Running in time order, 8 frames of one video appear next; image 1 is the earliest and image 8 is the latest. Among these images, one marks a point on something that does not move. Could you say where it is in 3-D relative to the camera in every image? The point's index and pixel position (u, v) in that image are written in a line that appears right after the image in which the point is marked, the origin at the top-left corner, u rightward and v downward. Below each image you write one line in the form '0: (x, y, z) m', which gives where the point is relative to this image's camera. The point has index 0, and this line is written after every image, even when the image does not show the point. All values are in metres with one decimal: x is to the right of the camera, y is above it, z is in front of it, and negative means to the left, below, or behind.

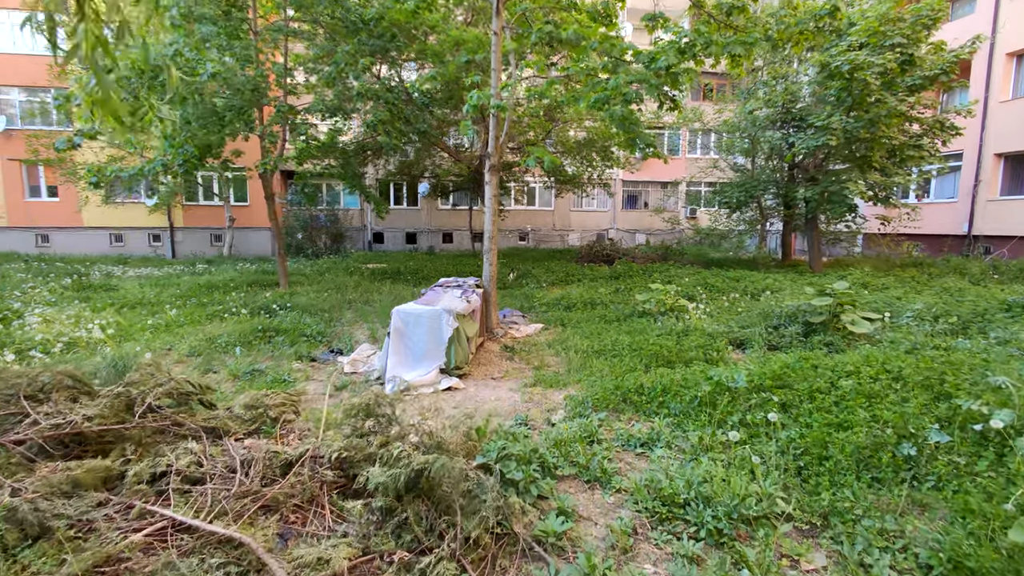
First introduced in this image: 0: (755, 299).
0: (+3.4, -0.2, +6.9) m
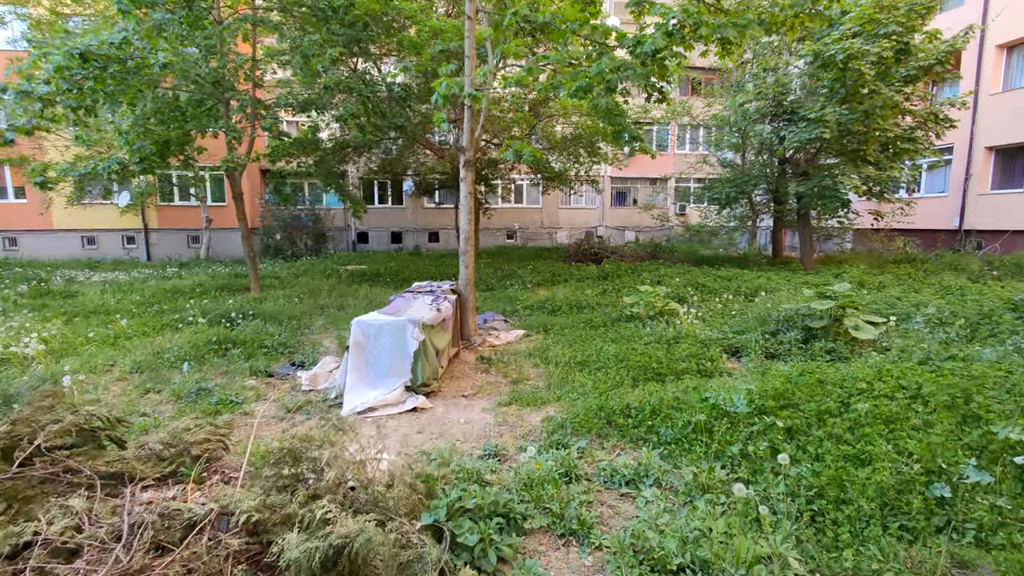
0: (+3.1, -0.2, +6.5) m
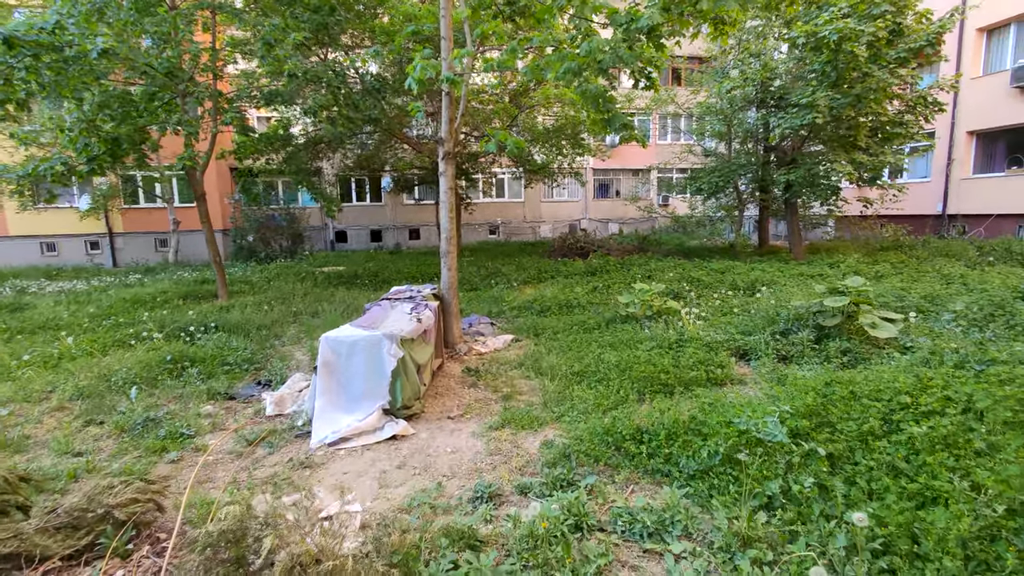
0: (+3.0, -0.1, +6.1) m
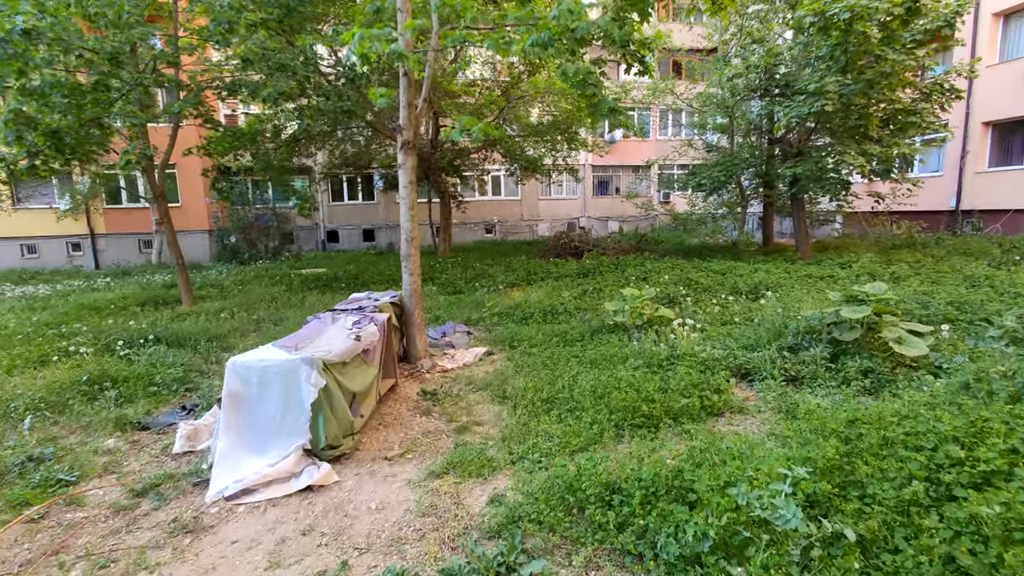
0: (+2.7, -0.2, +5.5) m
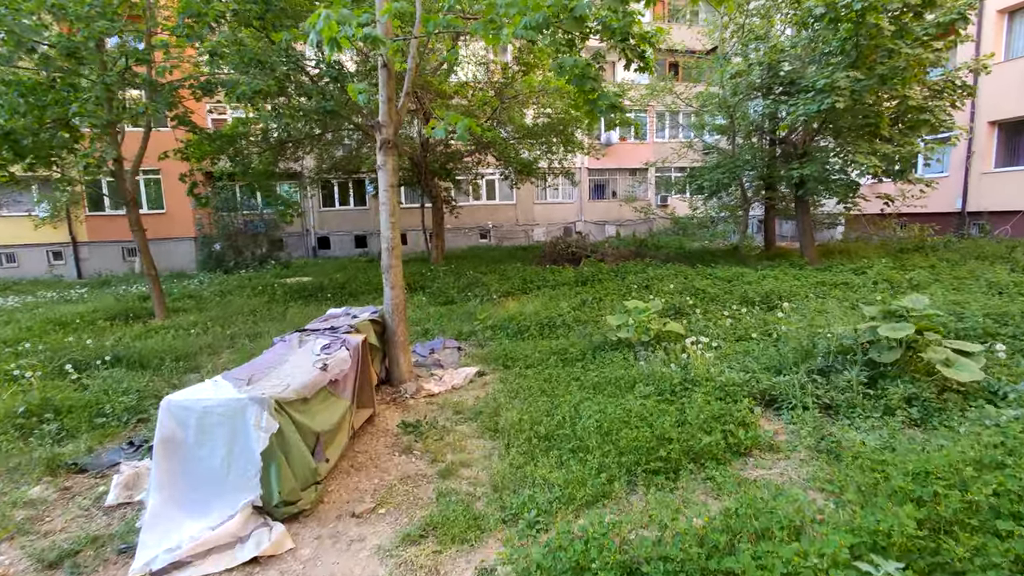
0: (+2.6, -0.3, +5.0) m
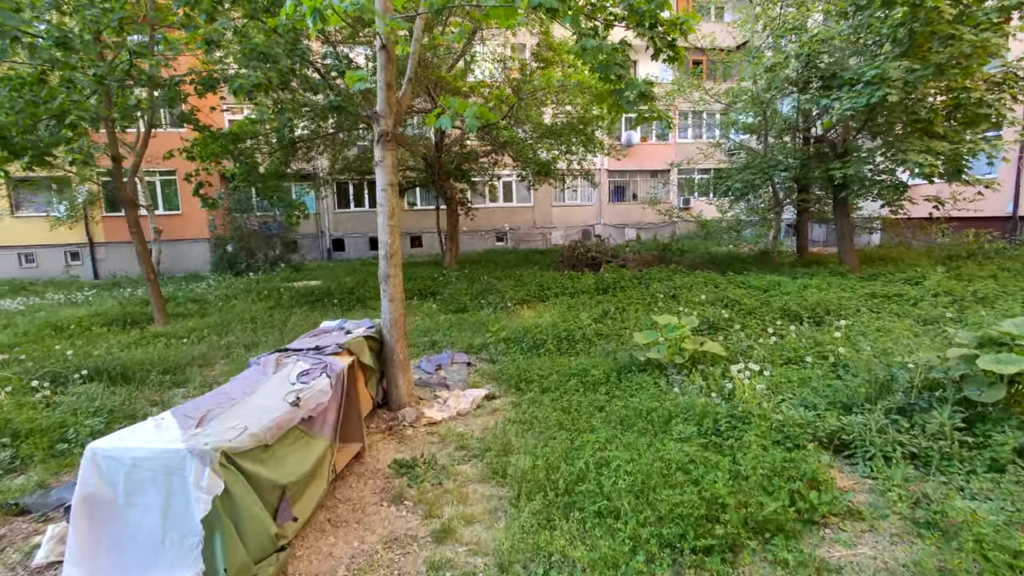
0: (+2.7, -0.4, +4.4) m
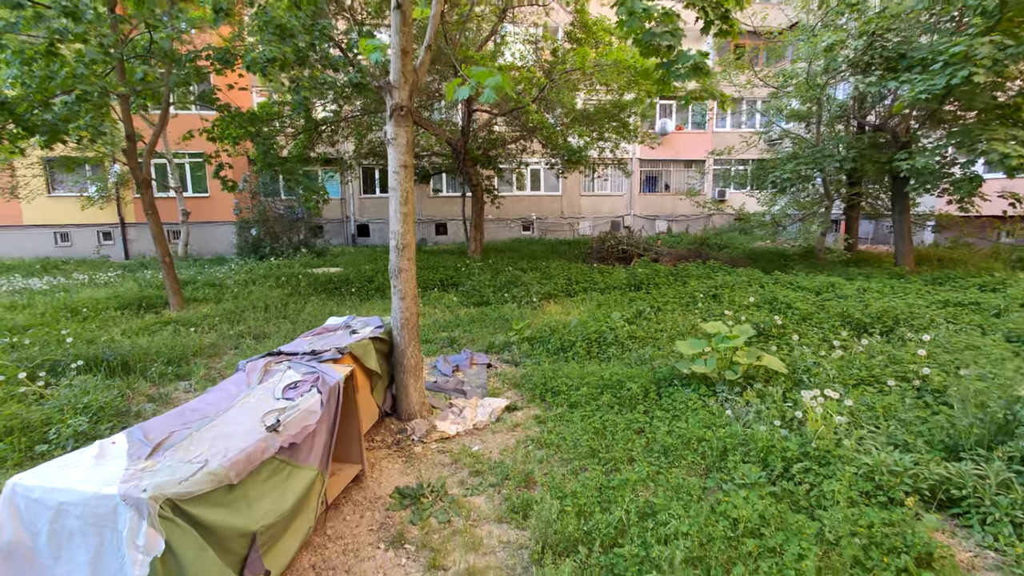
0: (+2.9, -0.5, +3.8) m
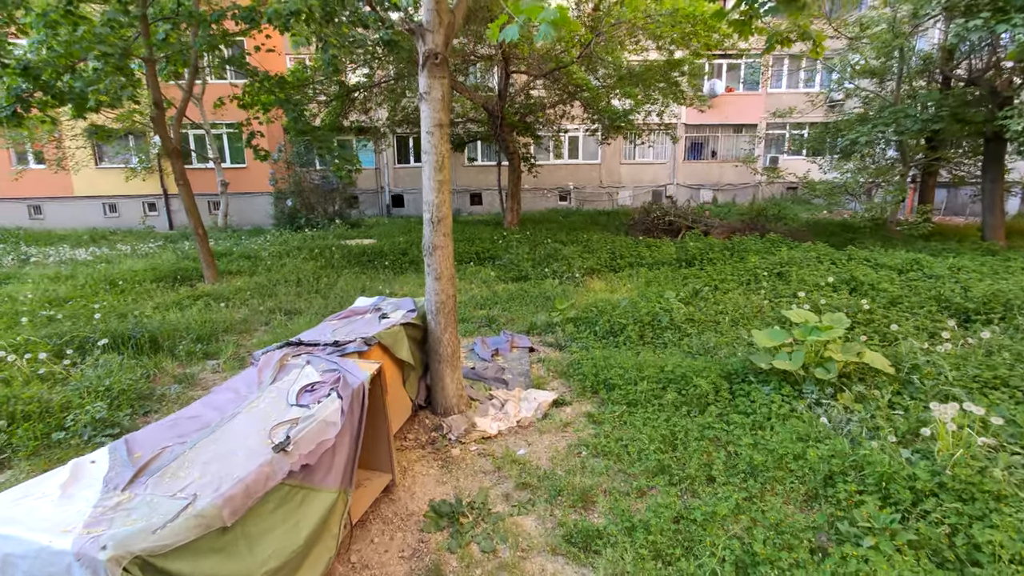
0: (+3.3, -0.4, +3.1) m
